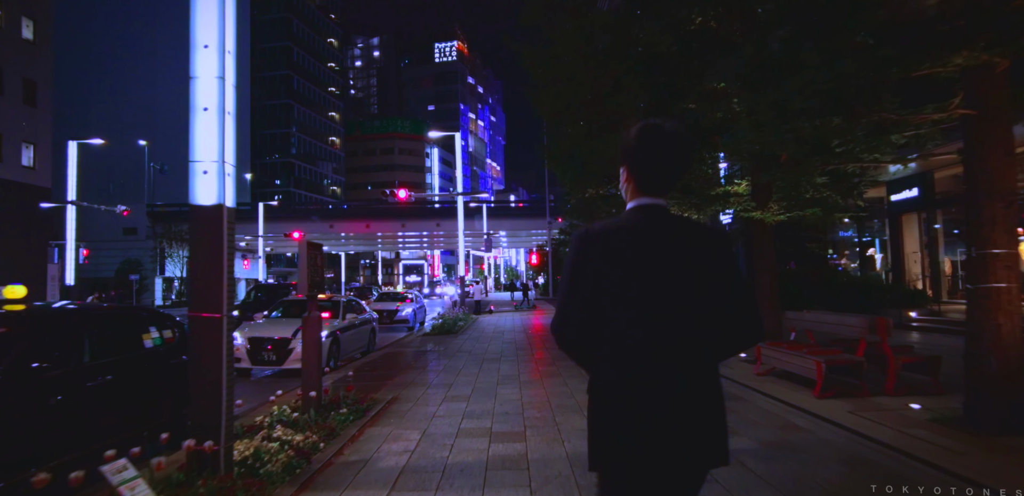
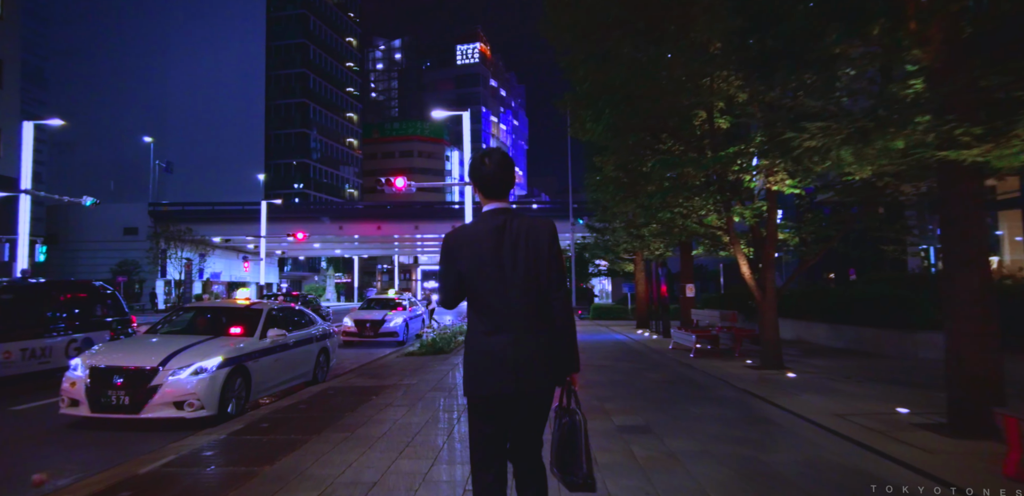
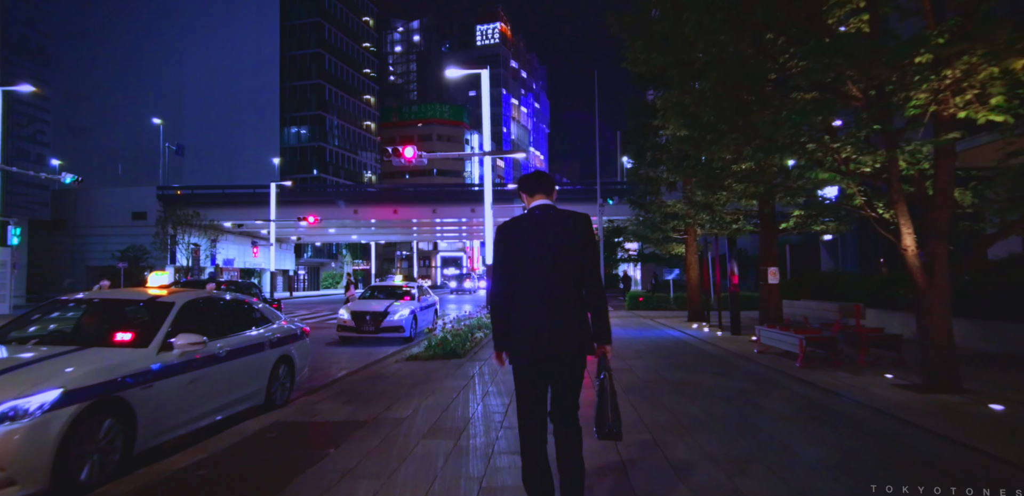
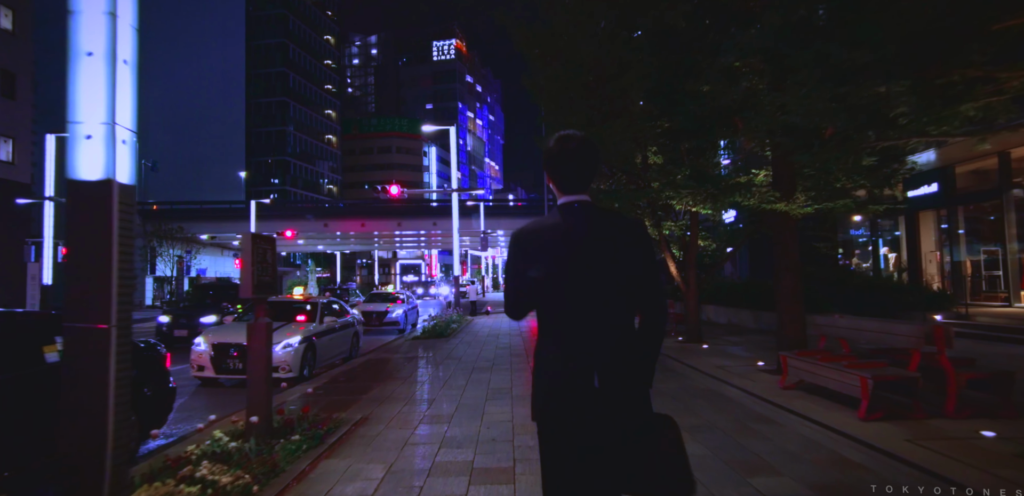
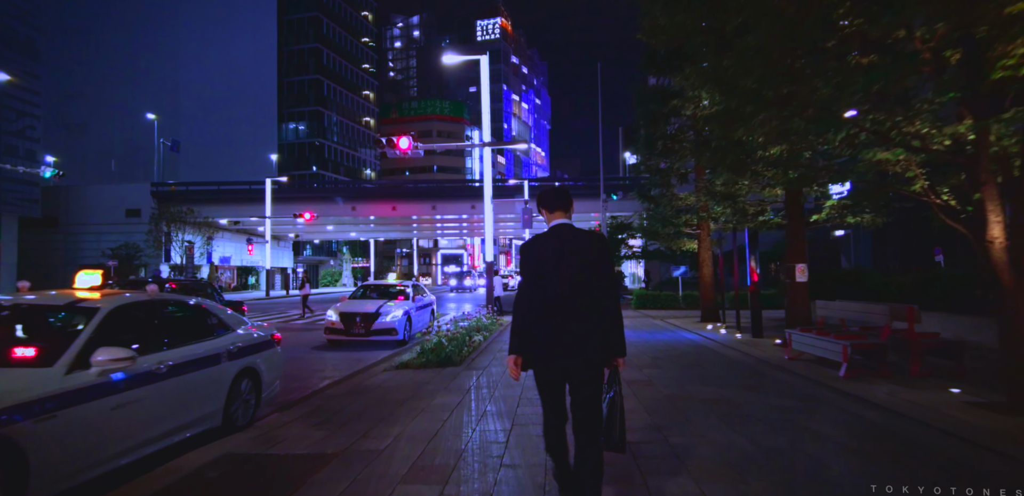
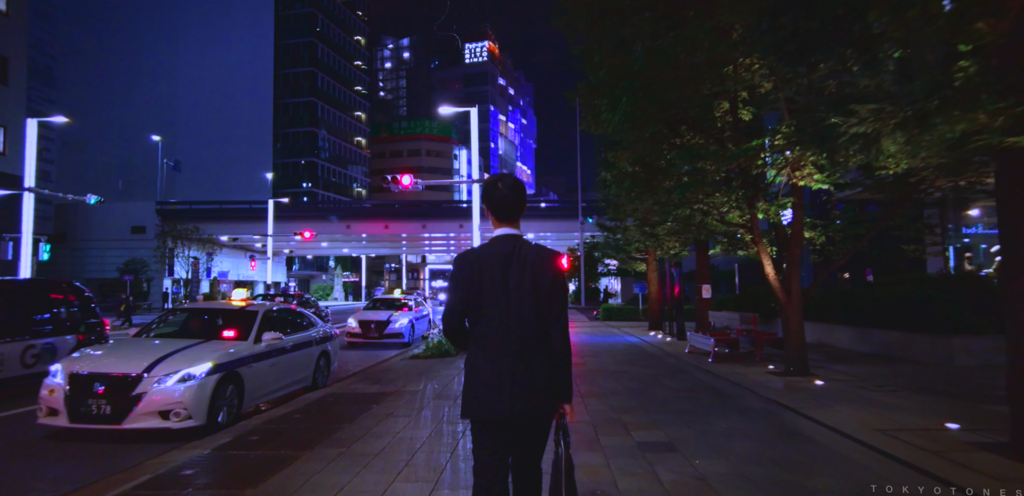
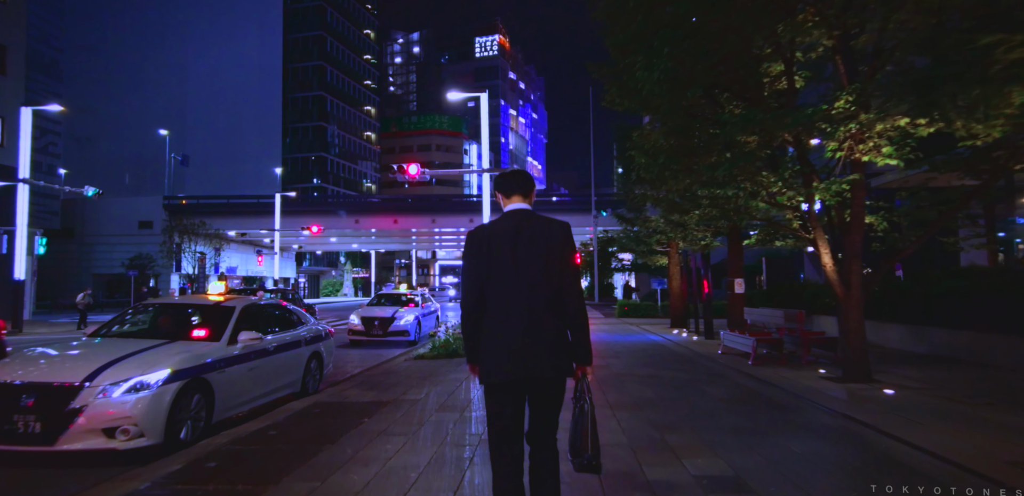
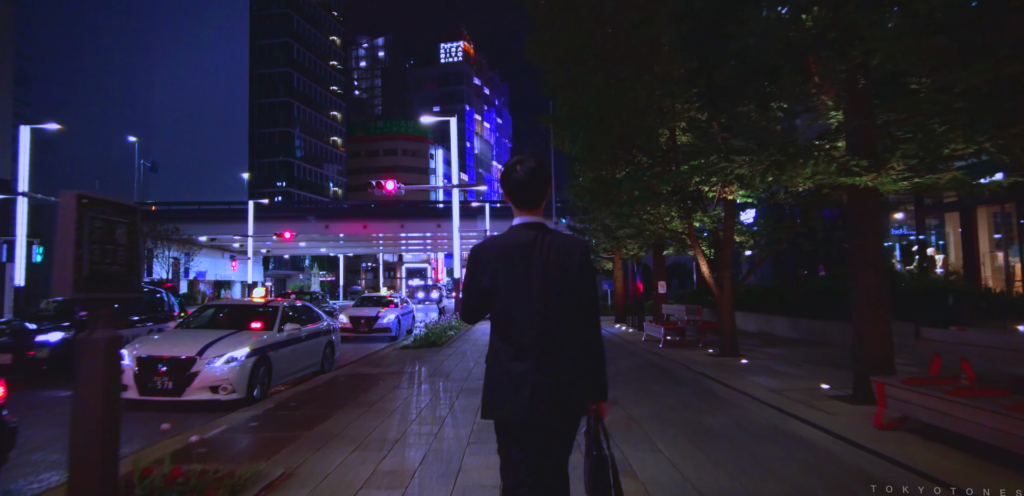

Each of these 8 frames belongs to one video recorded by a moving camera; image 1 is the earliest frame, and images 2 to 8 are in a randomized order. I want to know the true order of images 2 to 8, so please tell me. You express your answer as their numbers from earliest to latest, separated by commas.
4, 8, 2, 6, 7, 3, 5
